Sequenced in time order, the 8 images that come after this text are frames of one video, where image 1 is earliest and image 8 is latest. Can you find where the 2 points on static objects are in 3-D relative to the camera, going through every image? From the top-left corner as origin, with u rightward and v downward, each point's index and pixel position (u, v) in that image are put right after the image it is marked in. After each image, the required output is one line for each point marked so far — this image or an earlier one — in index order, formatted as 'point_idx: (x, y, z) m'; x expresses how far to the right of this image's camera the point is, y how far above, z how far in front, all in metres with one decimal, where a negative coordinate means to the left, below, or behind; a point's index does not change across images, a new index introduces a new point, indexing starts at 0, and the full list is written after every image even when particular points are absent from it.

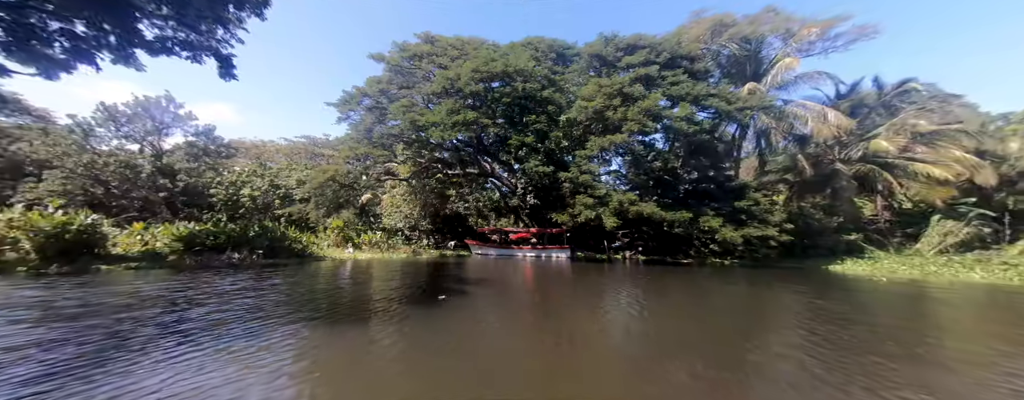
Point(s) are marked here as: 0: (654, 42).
0: (+6.3, +7.4, +14.9) m
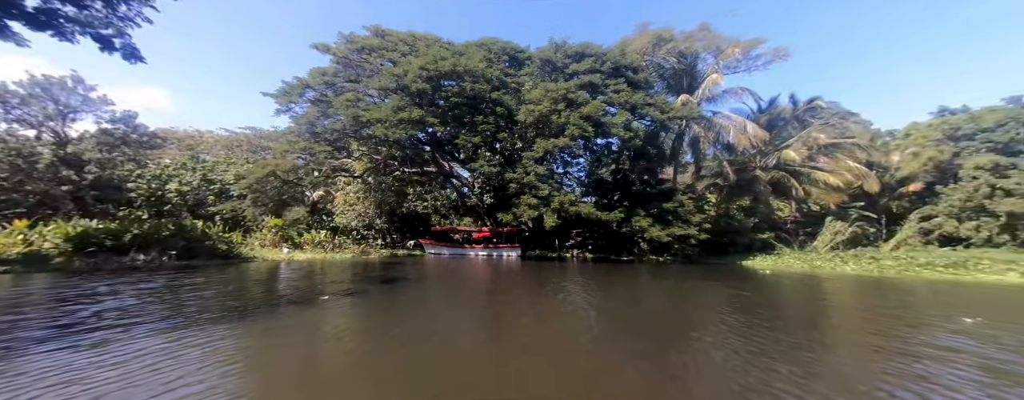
0: (+4.0, +7.4, +15.6) m
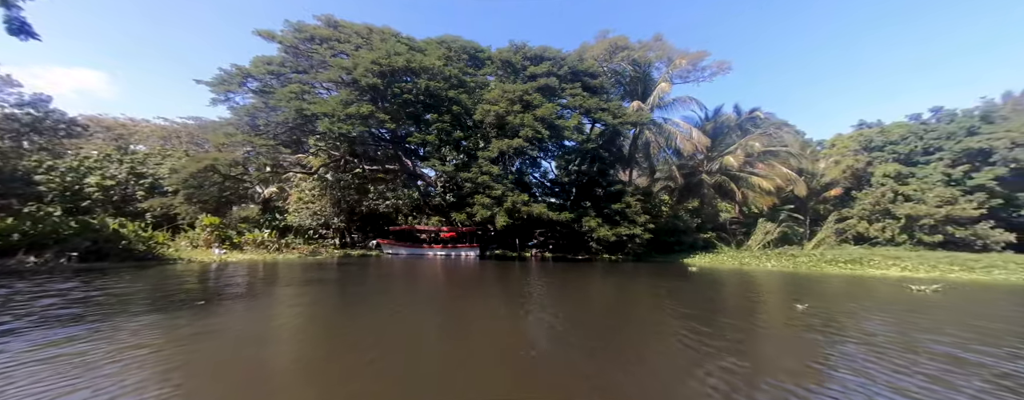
0: (+2.0, +7.4, +16.0) m
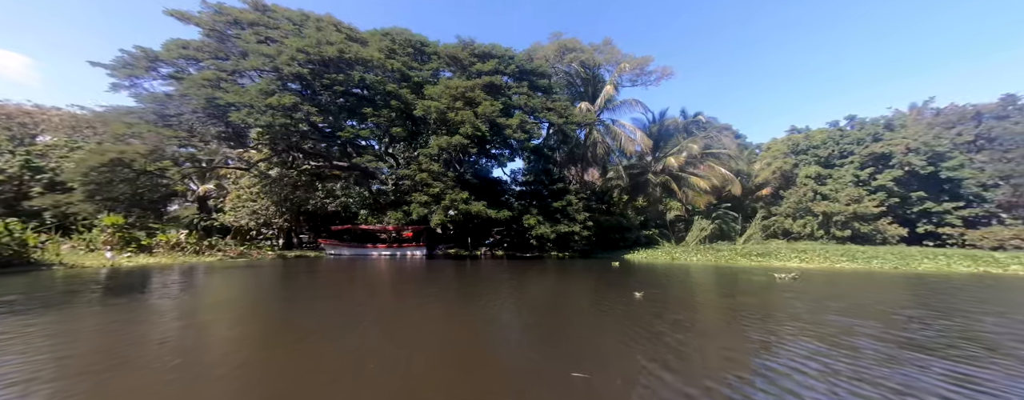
0: (-0.6, +7.5, +15.9) m
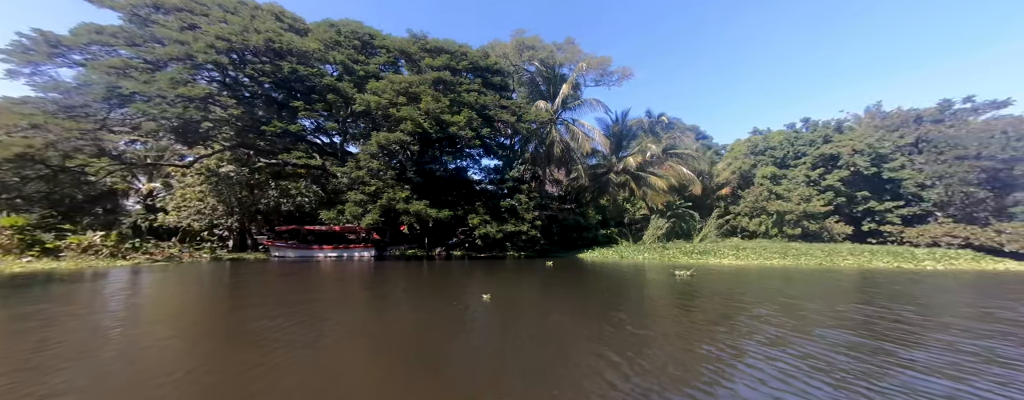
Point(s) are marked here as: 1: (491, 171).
0: (-2.8, +7.5, +15.6) m
1: (-1.1, +1.6, +16.5) m
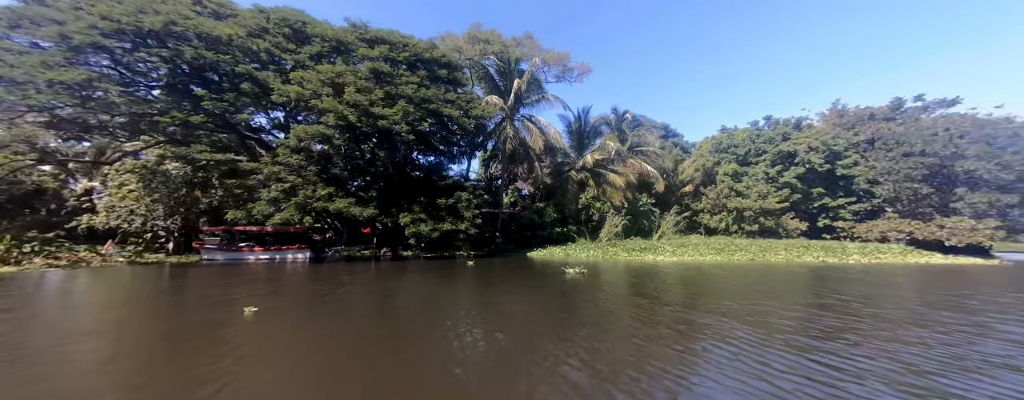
0: (-5.2, +7.6, +14.9) m
1: (-3.5, +1.7, +15.9) m
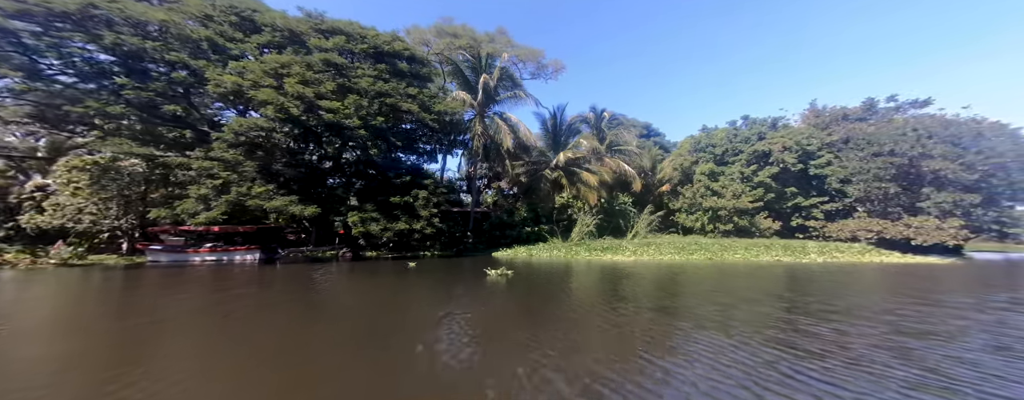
0: (-6.8, +7.7, +14.4) m
1: (-5.1, +1.8, +15.4) m
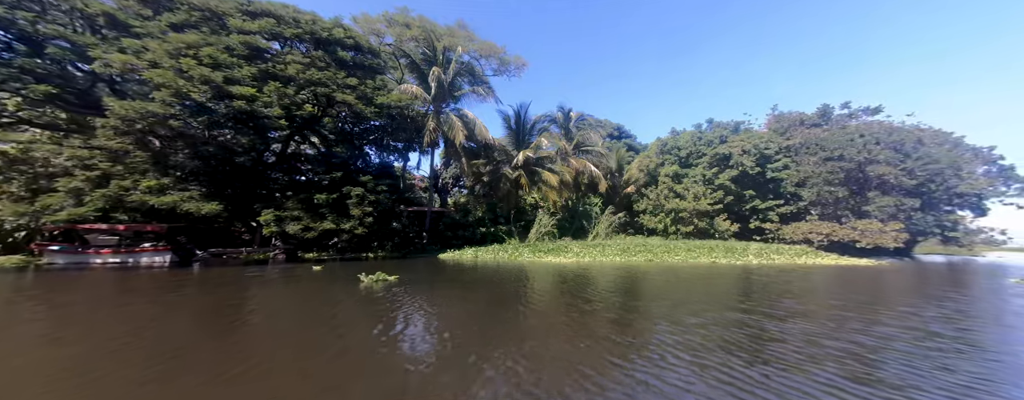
0: (-8.9, +7.8, +13.3) m
1: (-7.3, +1.9, +14.4) m
